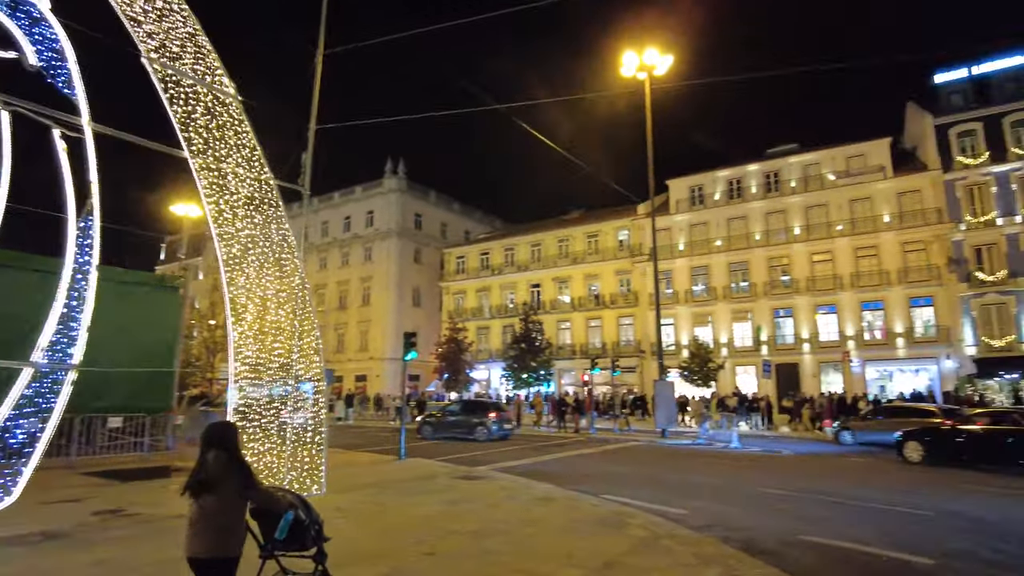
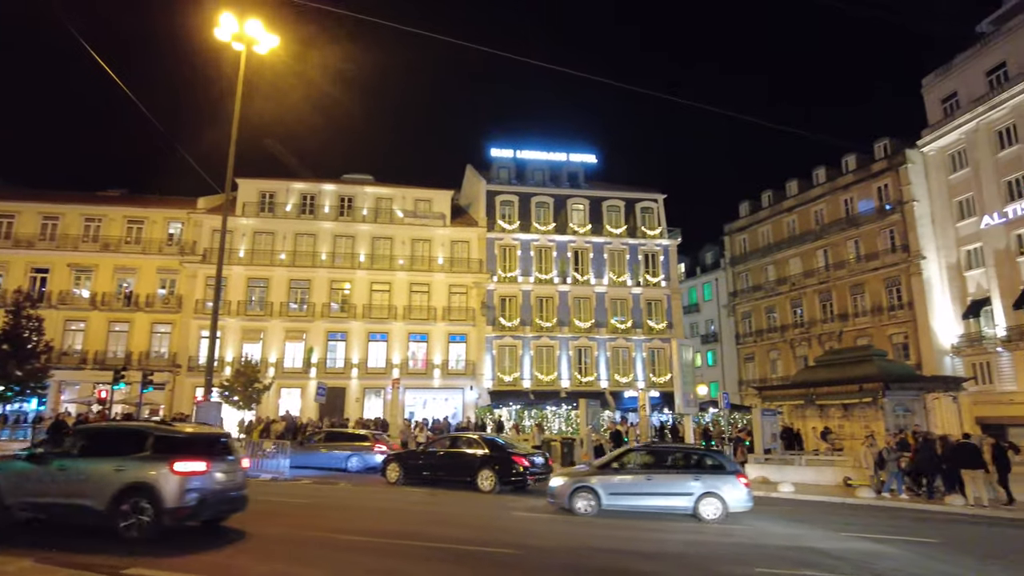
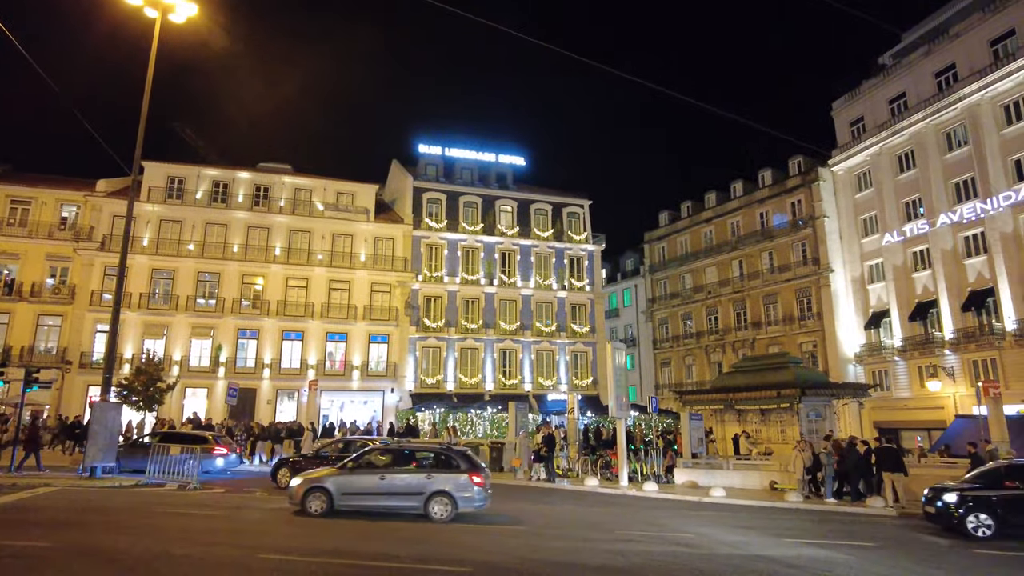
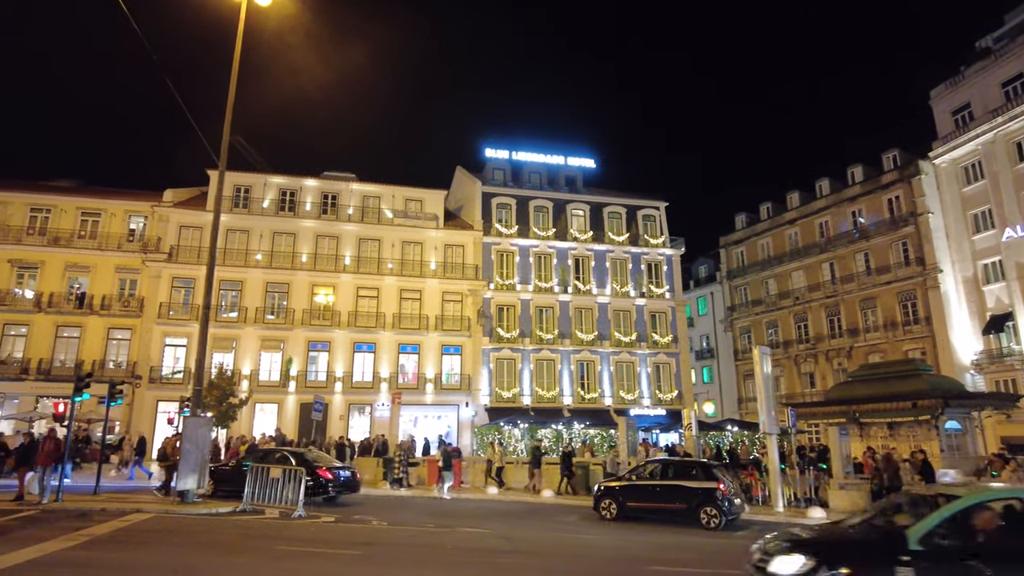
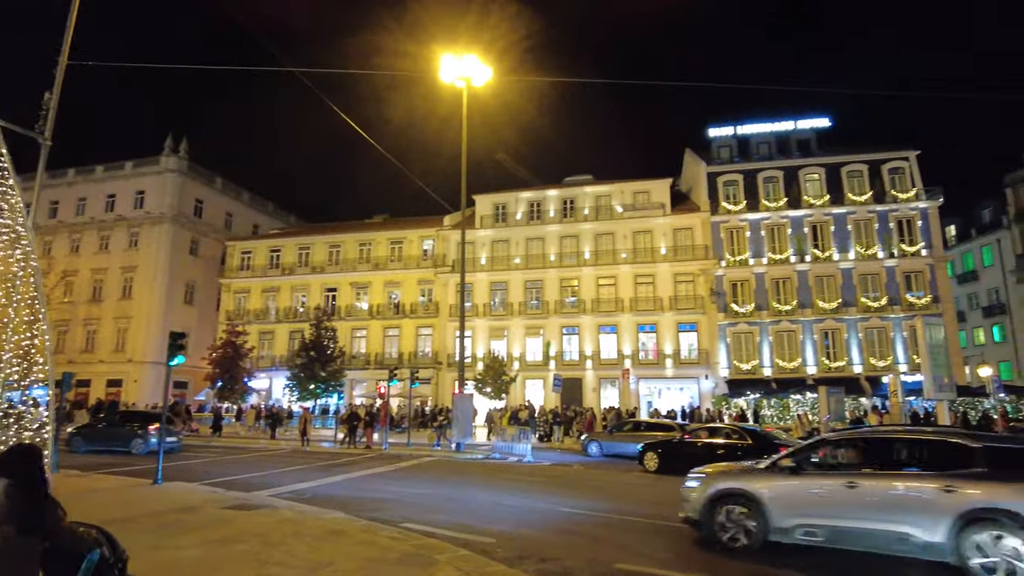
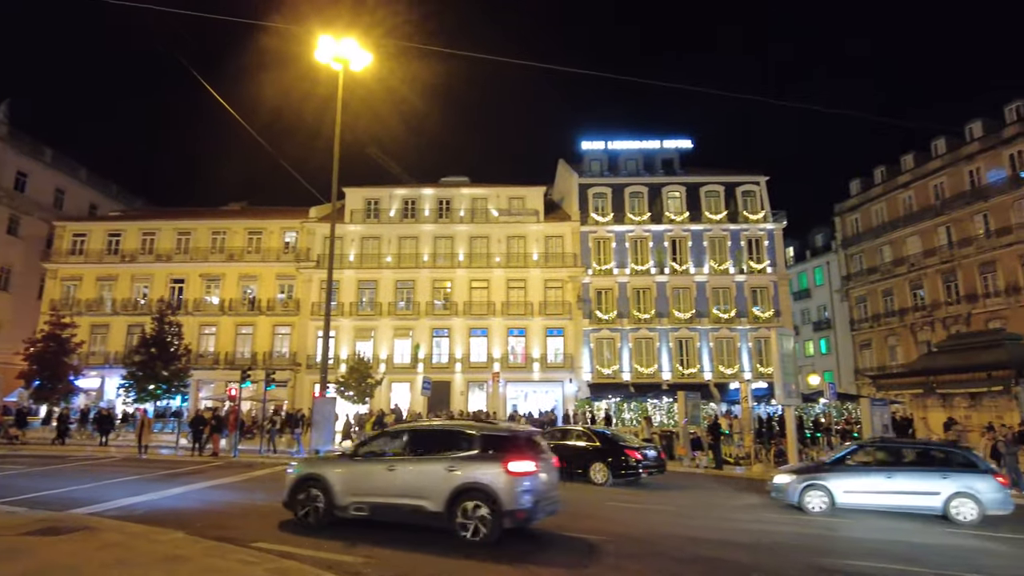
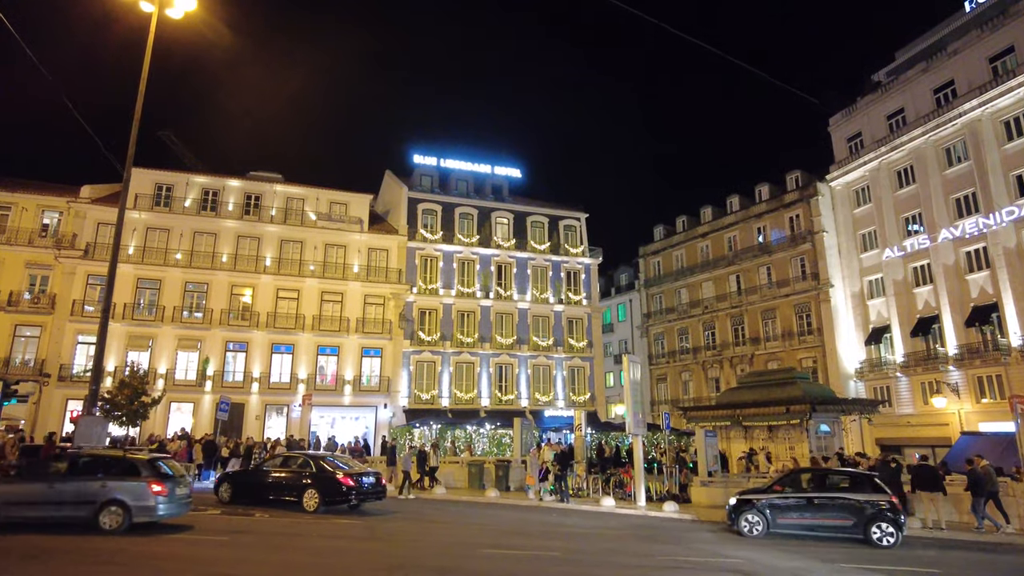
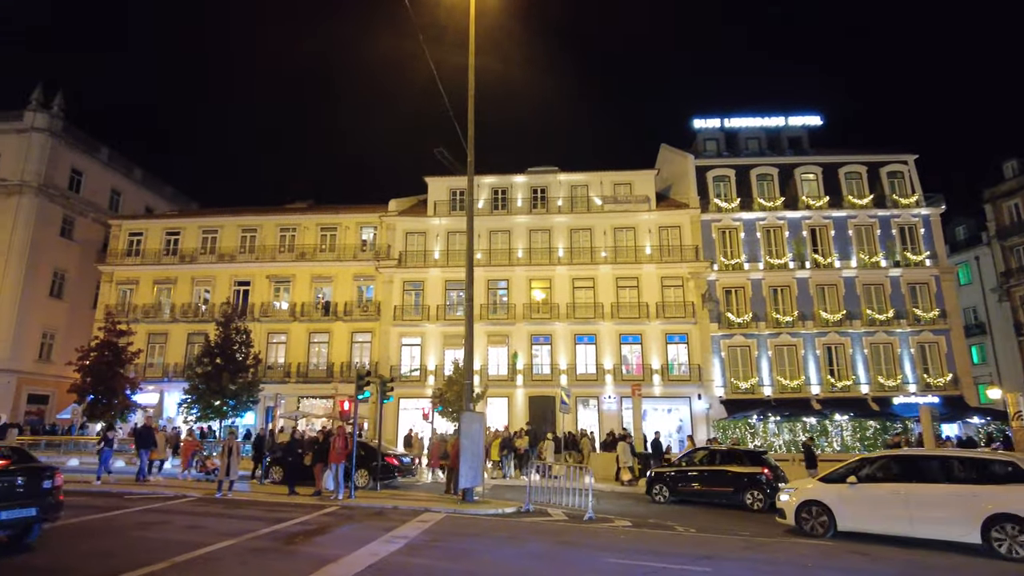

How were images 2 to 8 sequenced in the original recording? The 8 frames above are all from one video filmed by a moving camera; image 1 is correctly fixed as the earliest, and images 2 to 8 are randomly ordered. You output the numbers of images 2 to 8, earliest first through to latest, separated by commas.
5, 6, 2, 3, 7, 4, 8
